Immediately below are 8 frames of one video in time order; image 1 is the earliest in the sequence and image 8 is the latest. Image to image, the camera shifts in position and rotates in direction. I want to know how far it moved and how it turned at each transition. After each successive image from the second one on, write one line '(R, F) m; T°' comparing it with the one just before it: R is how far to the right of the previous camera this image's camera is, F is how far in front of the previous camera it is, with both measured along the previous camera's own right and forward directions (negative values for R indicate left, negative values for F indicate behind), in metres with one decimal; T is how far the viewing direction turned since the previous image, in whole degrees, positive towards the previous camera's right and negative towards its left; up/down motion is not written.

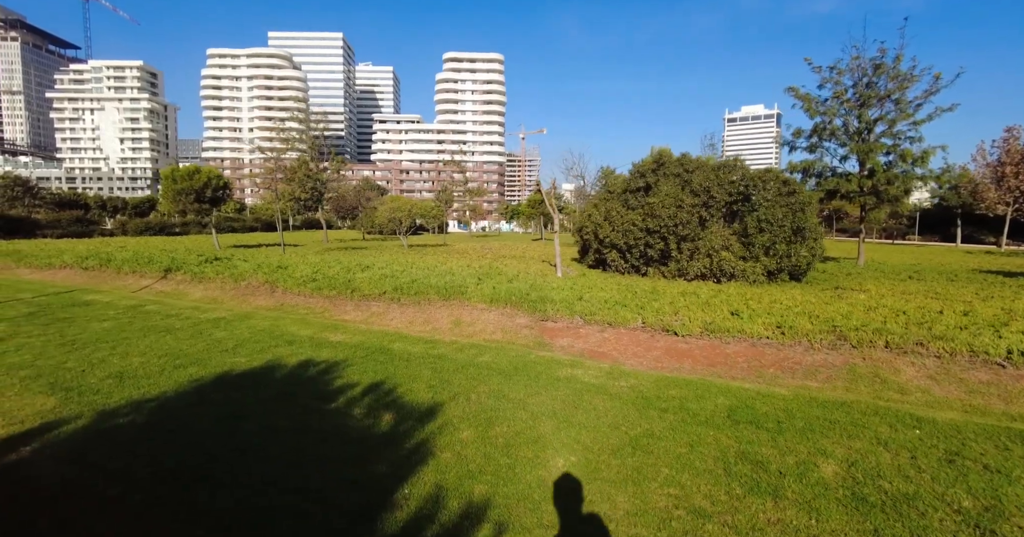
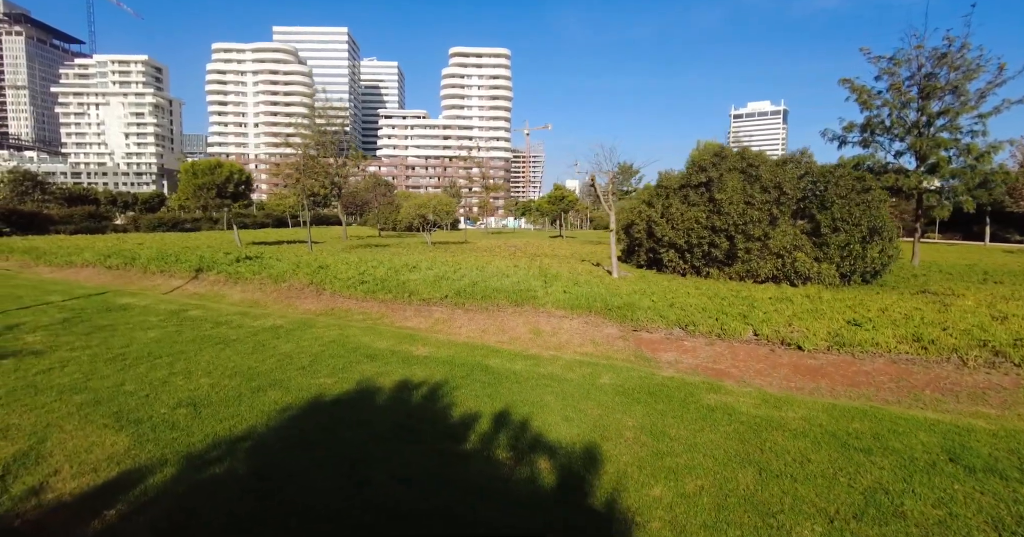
(-1.5, +1.0) m; 0°
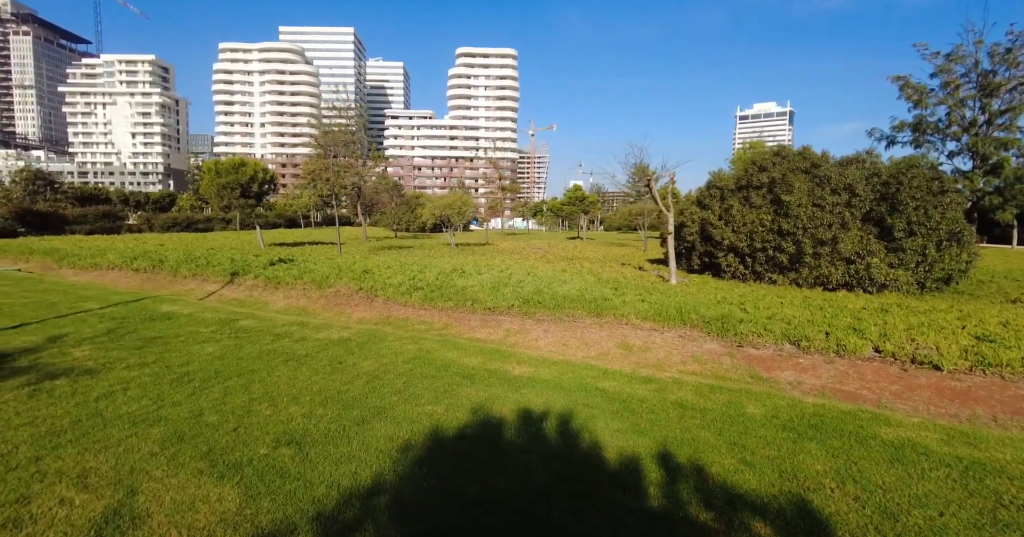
(-1.4, +0.8) m; 0°
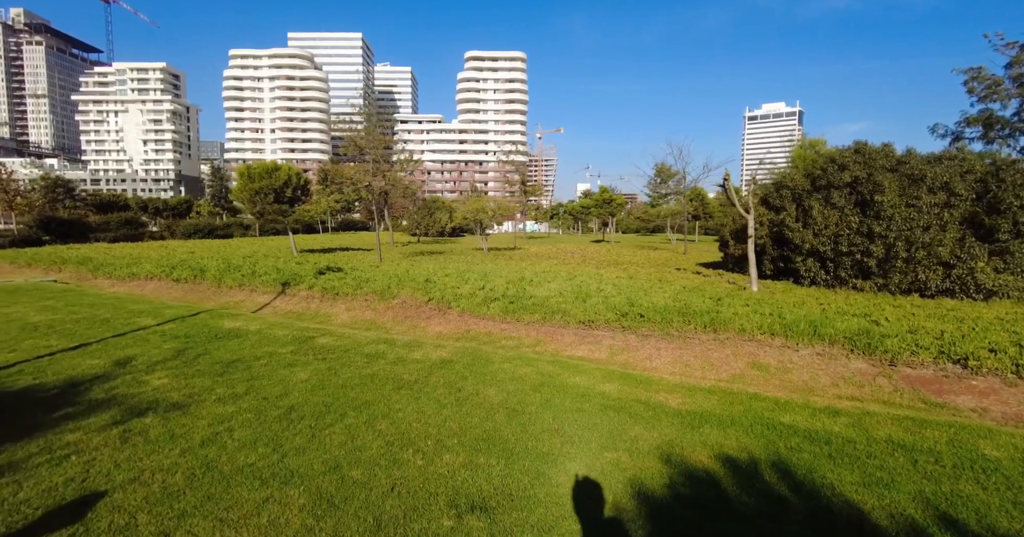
(-1.6, +0.9) m; -1°
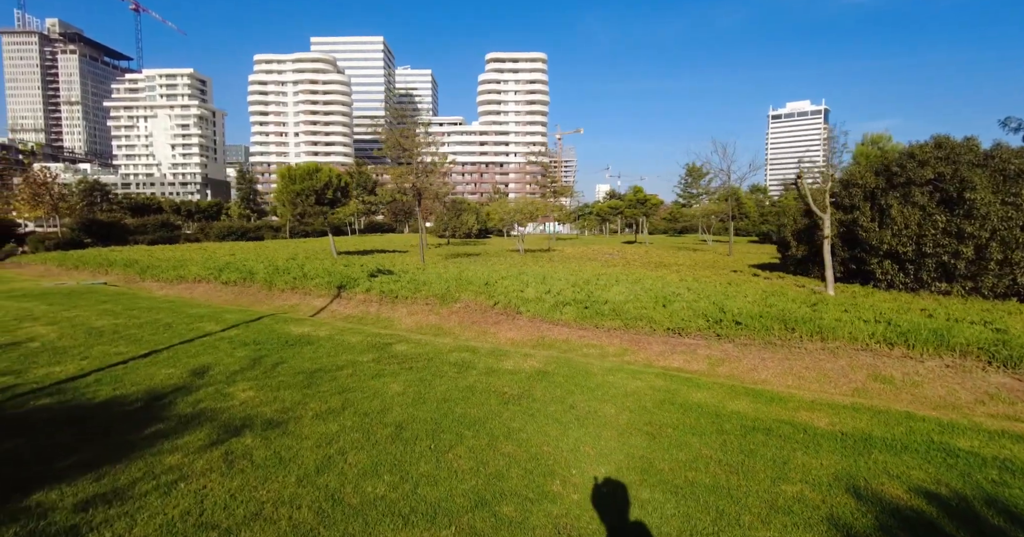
(-1.1, +0.5) m; -2°
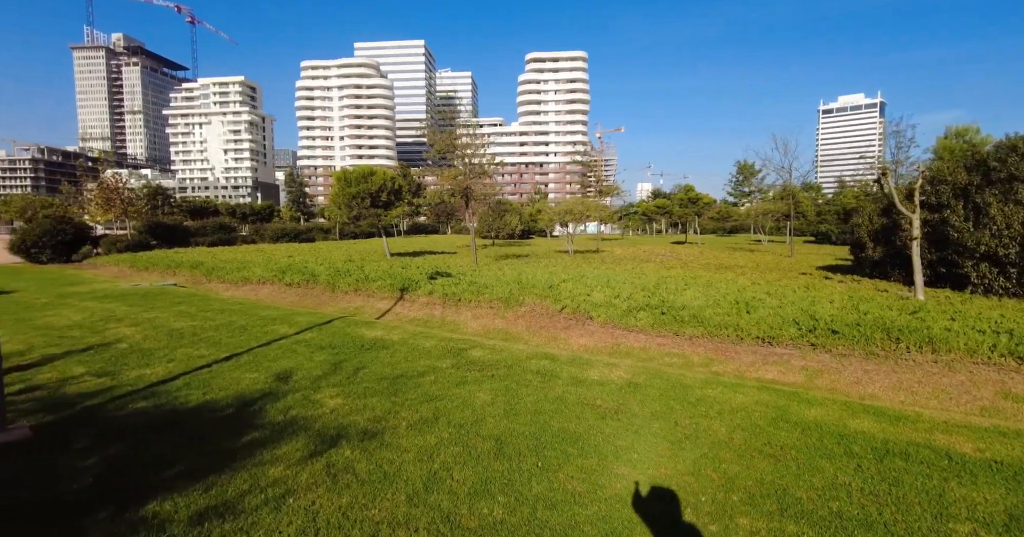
(-0.6, +0.2) m; -4°
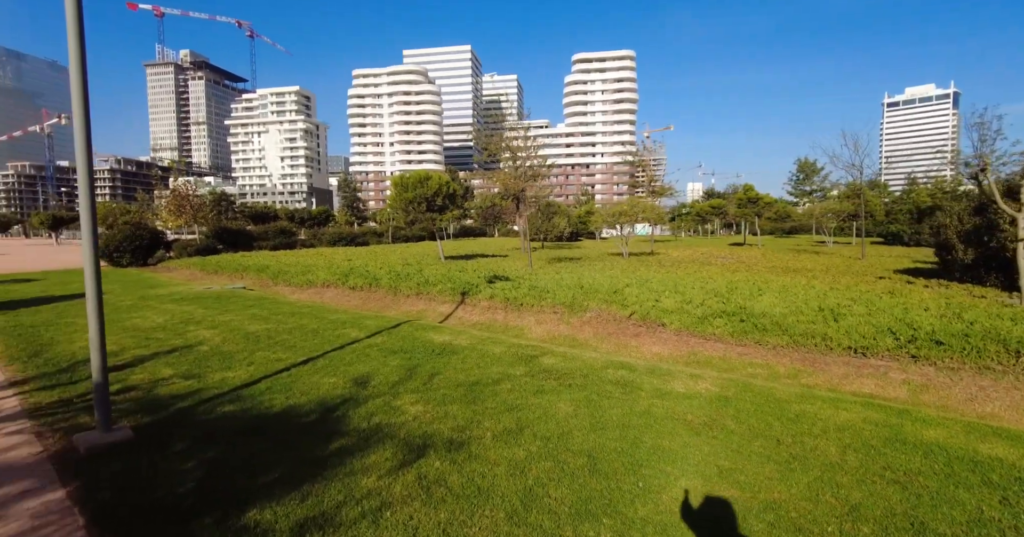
(-0.4, +0.2) m; -5°
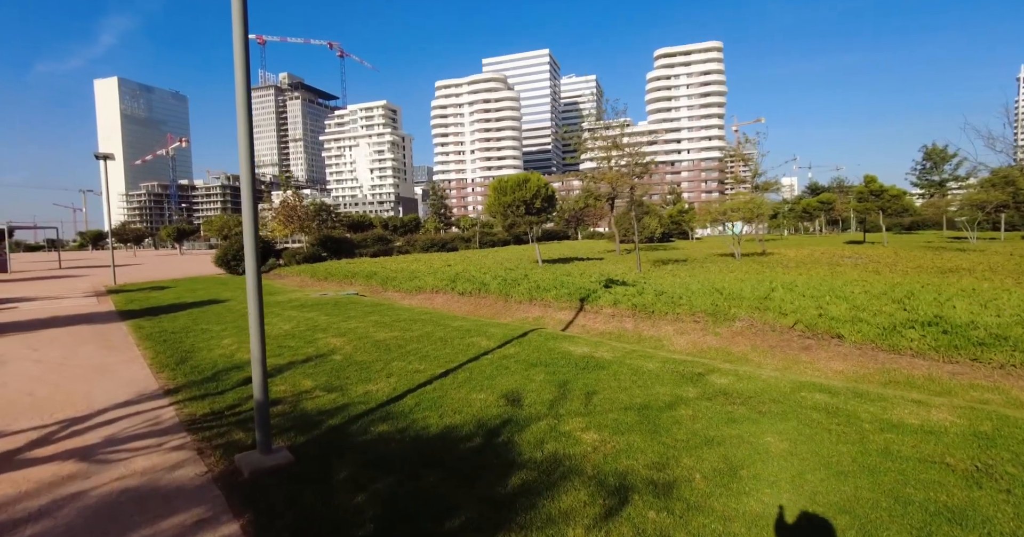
(-1.0, +0.7) m; -9°
